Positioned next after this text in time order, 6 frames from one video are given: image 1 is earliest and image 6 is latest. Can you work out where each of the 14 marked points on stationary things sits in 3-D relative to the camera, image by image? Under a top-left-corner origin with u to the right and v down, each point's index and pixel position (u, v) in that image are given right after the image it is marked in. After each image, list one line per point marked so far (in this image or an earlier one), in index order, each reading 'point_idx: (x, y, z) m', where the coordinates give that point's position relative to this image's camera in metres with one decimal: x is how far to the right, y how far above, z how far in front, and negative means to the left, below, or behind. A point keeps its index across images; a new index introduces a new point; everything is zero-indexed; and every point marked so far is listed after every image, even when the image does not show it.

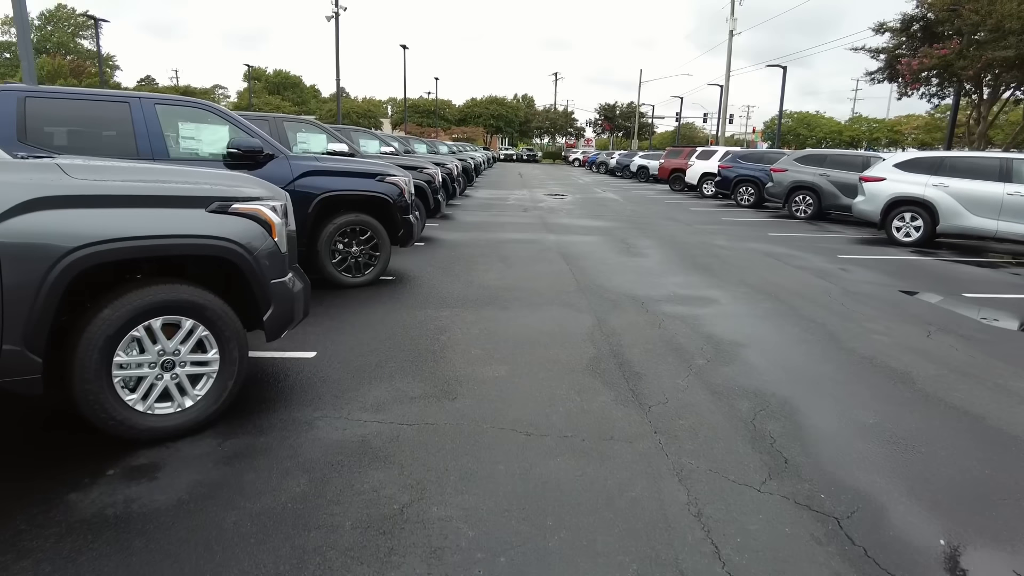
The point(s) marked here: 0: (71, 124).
0: (-3.9, +1.5, +5.8) m
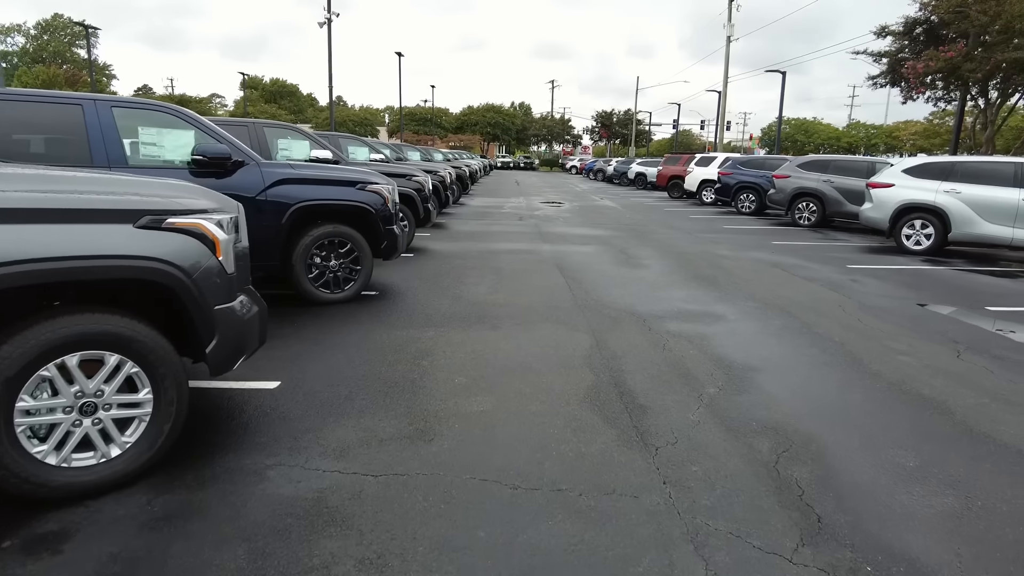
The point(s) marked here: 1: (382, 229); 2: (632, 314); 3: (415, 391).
0: (-4.0, +1.3, +5.3) m
1: (-1.4, +0.6, +6.9) m
2: (+1.2, -0.3, +6.4) m
3: (-0.6, -0.7, +4.2) m
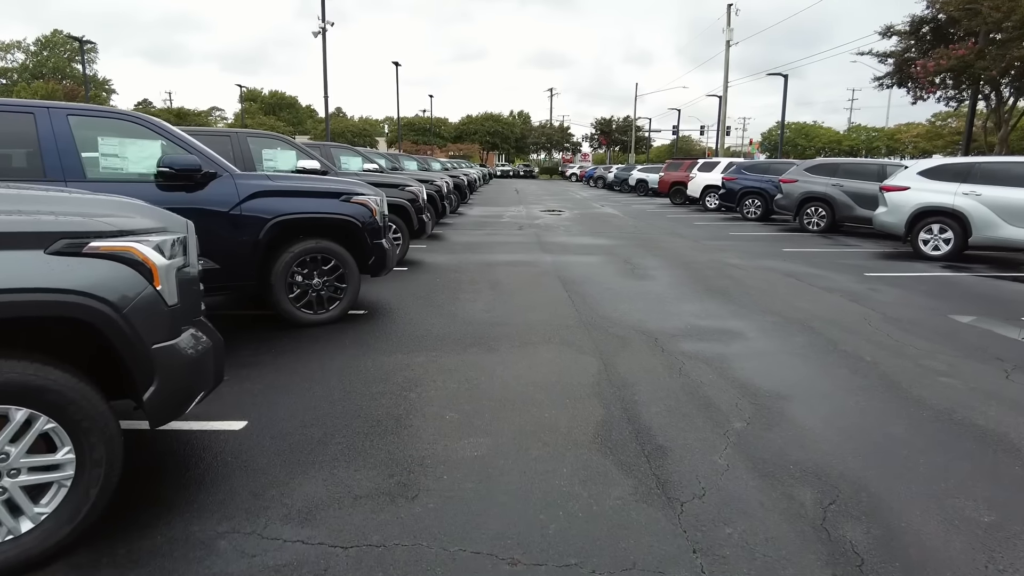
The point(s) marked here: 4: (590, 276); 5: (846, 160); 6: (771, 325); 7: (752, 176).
0: (-4.0, +1.1, +4.8) m
1: (-1.4, +0.4, +6.4) m
2: (+1.2, -0.4, +5.9) m
3: (-0.6, -0.8, +3.6) m
4: (+1.1, +0.2, +9.2) m
5: (+7.9, +3.1, +15.2) m
6: (+2.5, -0.4, +6.3) m
7: (+7.1, +3.3, +19.0) m
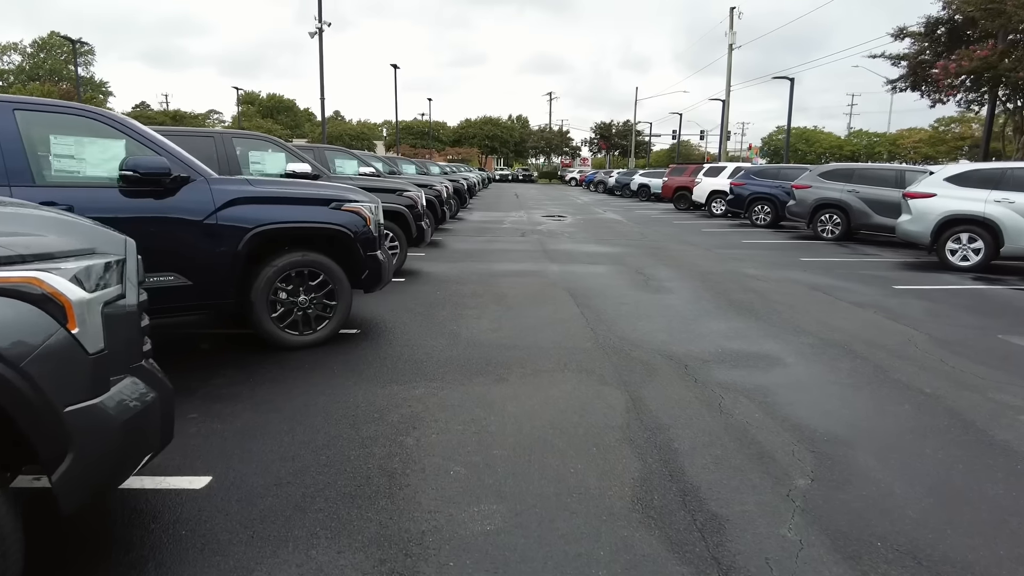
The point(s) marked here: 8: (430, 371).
0: (-3.9, +1.0, +4.1) m
1: (-1.3, +0.3, +5.7) m
2: (+1.3, -0.6, +5.3) m
3: (-0.5, -1.0, +3.0) m
4: (+1.2, 0.0, +8.5) m
5: (+8.0, +2.8, +14.6) m
6: (+2.6, -0.5, +5.7) m
7: (+7.2, +3.1, +18.4) m
8: (-0.6, -0.6, +4.8) m
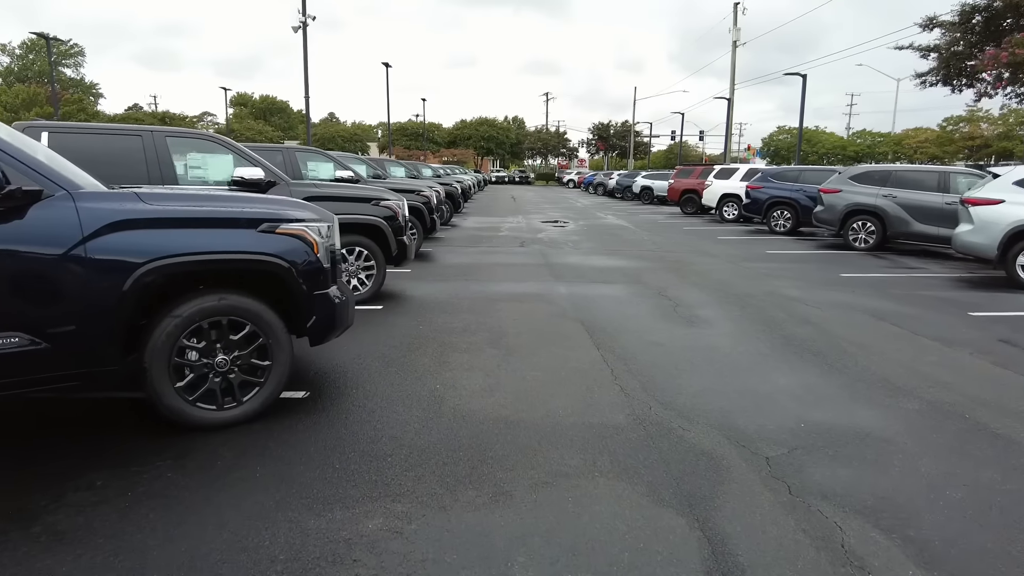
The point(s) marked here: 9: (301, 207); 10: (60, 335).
0: (-3.9, +0.6, +2.5) m
1: (-1.3, -0.1, +4.2) m
2: (+1.3, -0.9, +3.7) m
3: (-0.5, -1.3, +1.4) m
4: (+1.2, -0.3, +7.0) m
5: (+8.0, +2.5, +13.1) m
6: (+2.7, -0.9, +4.1) m
7: (+7.1, +2.7, +16.9) m
8: (-0.6, -1.0, +3.3) m
9: (-1.4, +0.6, +4.4) m
10: (-2.5, -0.3, +3.5) m
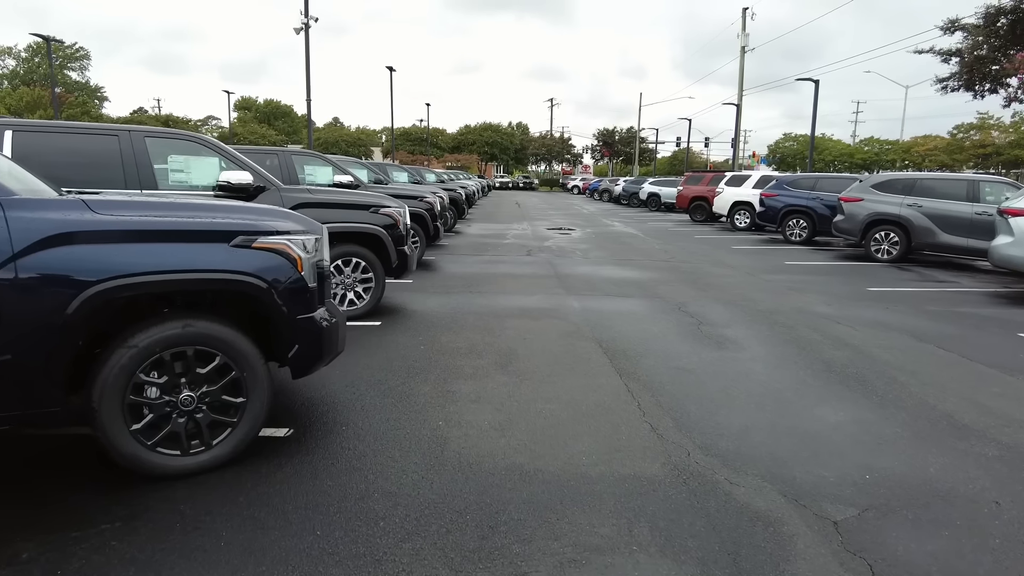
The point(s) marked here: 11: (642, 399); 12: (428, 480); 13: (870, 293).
0: (-3.8, +0.5, +2.0) m
1: (-1.2, -0.2, +3.6) m
2: (+1.4, -1.0, +3.1) m
3: (-0.4, -1.4, +0.8) m
4: (+1.3, -0.5, +6.4) m
5: (+8.1, +2.2, +12.5) m
6: (+2.7, -1.0, +3.5) m
7: (+7.3, +2.4, +16.3) m
8: (-0.5, -1.1, +2.7) m
9: (-1.3, +0.4, +3.8) m
10: (-2.4, -0.4, +2.9) m
11: (+0.9, -0.8, +4.5) m
12: (-0.4, -1.0, +3.3) m
13: (+5.3, -0.1, +9.5) m
